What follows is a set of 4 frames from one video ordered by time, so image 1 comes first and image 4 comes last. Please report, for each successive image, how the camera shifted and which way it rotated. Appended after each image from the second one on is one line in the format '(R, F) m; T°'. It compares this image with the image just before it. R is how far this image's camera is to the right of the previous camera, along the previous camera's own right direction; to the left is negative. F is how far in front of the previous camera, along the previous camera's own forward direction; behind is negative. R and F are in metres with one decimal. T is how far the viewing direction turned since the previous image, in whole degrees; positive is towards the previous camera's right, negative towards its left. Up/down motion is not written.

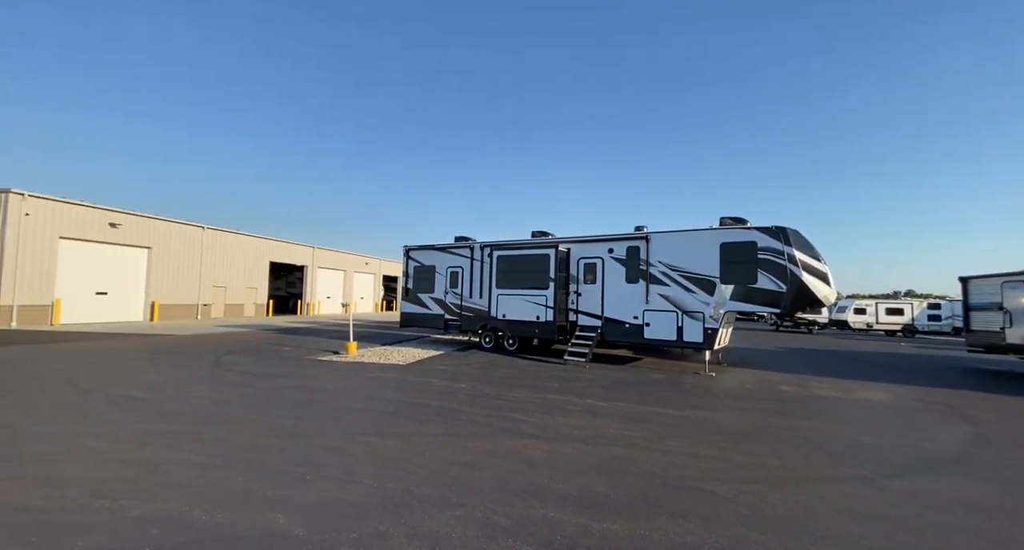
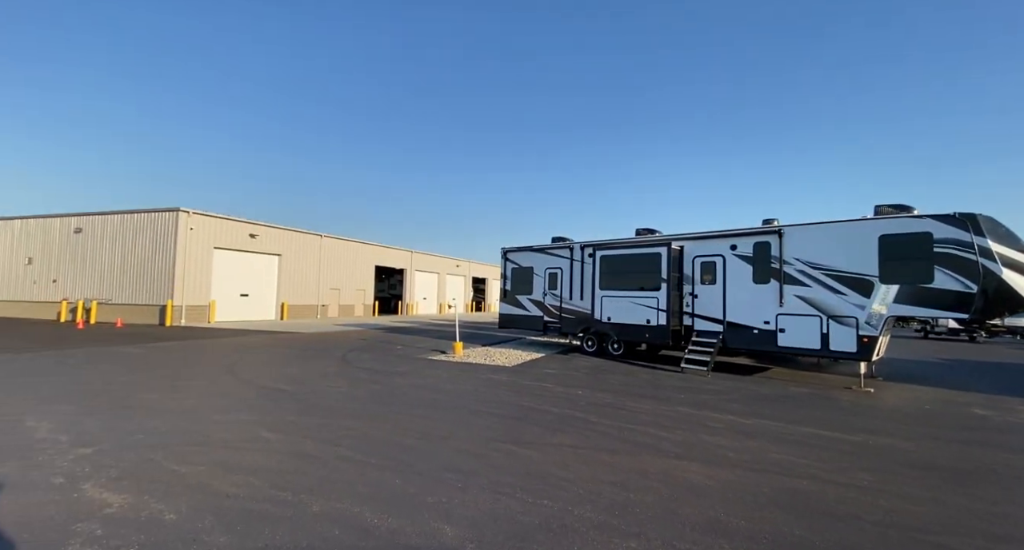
(-0.4, +0.1) m; -11°
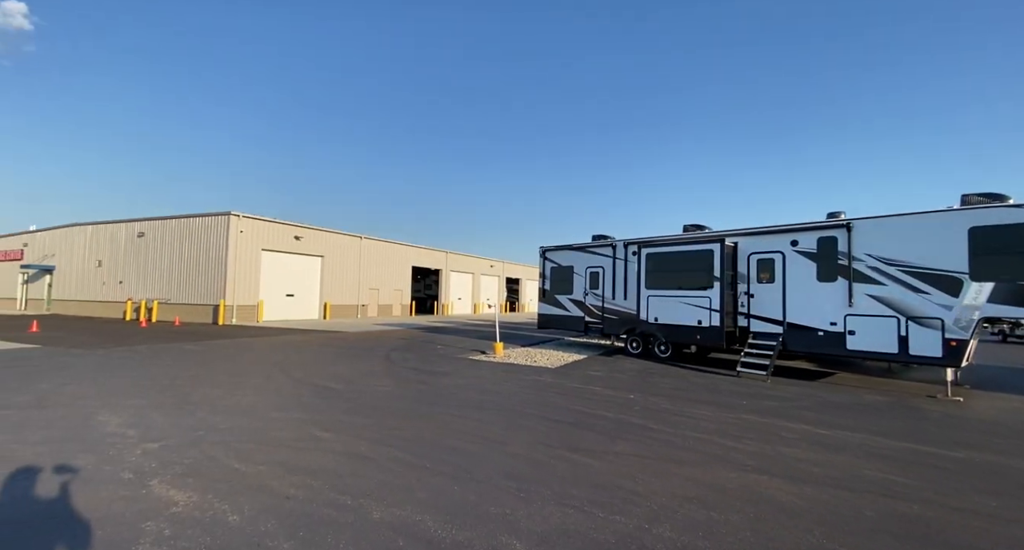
(-0.2, +0.2) m; -4°
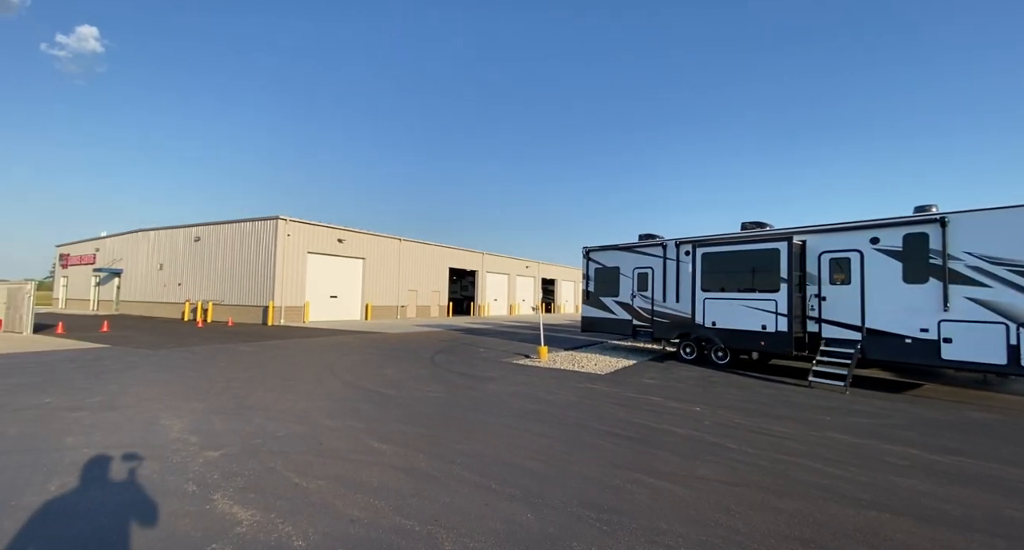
(-0.3, +0.3) m; -4°
